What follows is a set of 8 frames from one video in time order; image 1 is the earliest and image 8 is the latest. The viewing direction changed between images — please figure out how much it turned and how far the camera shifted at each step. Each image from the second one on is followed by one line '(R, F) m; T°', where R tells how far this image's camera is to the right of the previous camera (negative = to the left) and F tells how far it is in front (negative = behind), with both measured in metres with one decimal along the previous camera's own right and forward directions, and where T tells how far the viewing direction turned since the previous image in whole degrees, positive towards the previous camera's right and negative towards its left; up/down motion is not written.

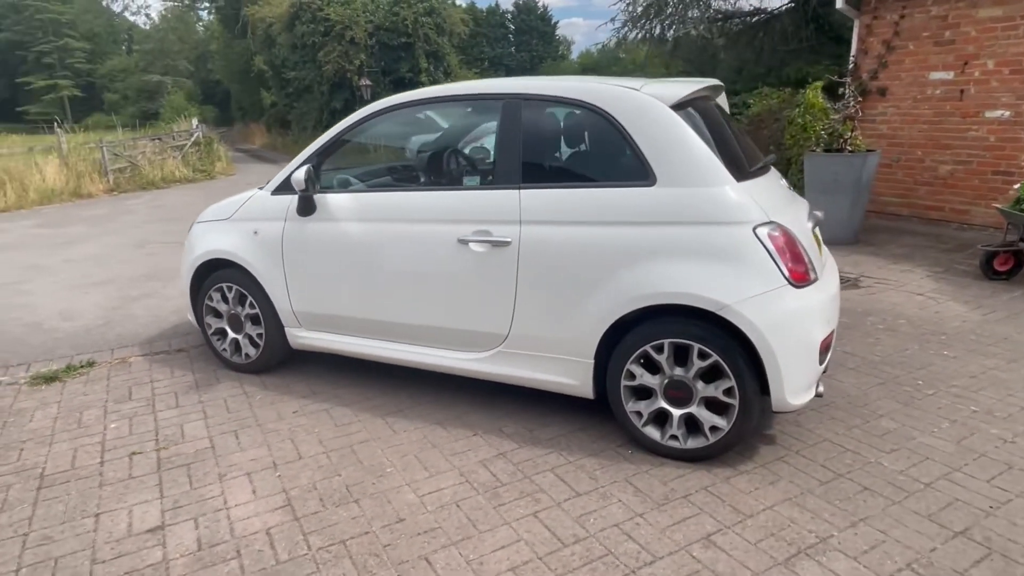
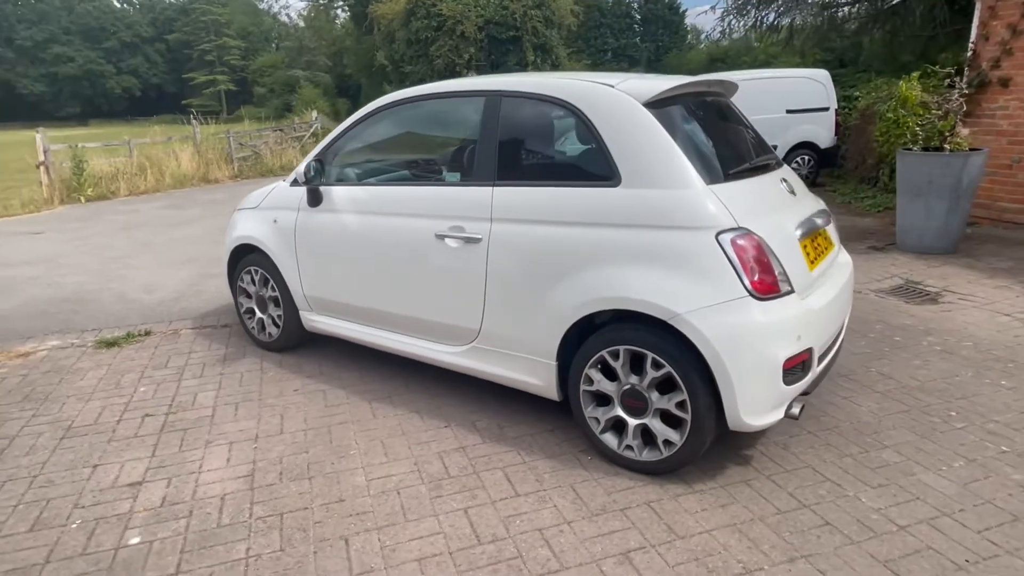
(+0.8, +0.1) m; -10°
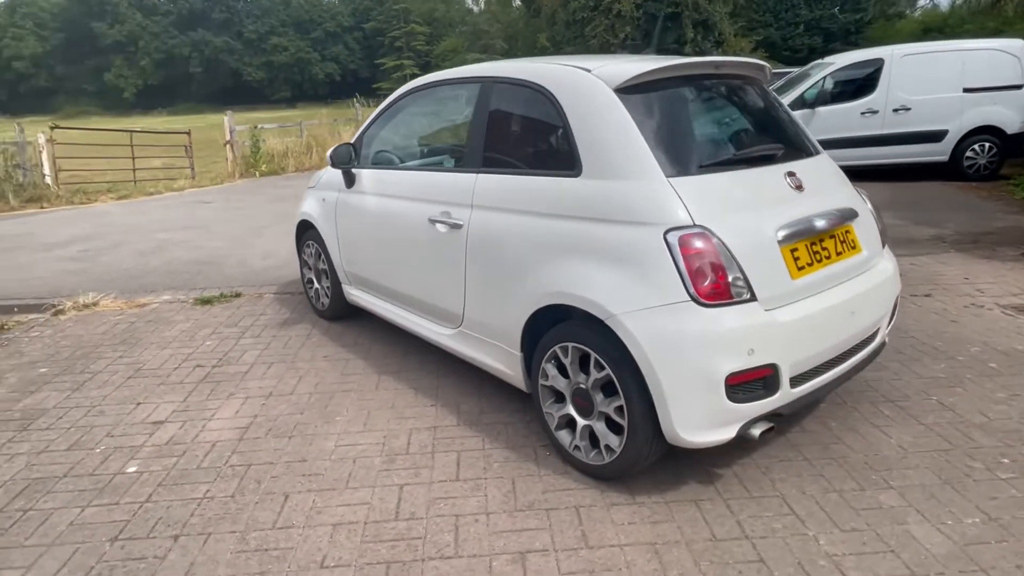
(+1.1, +0.1) m; -15°
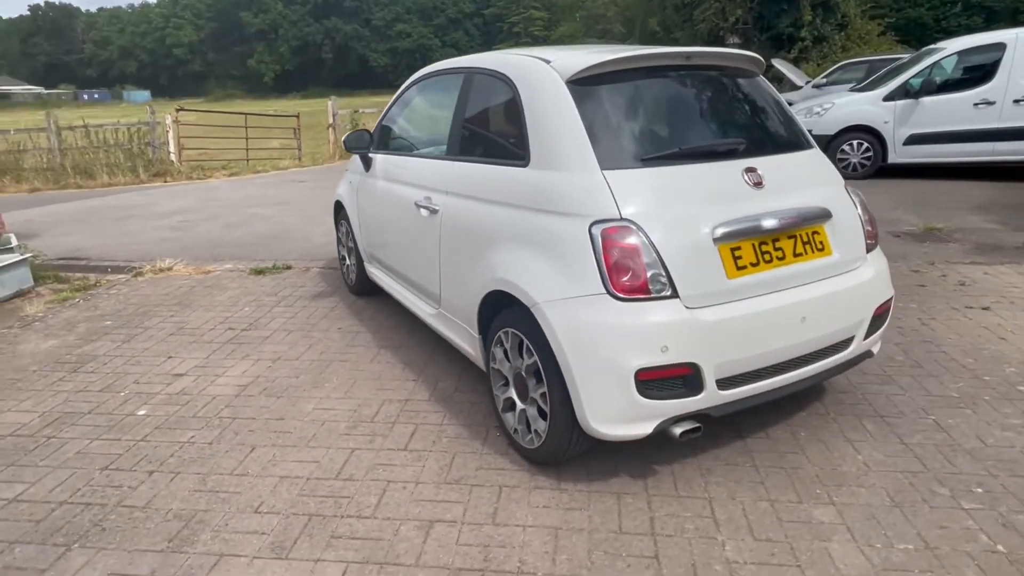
(+0.8, 0.0) m; -10°
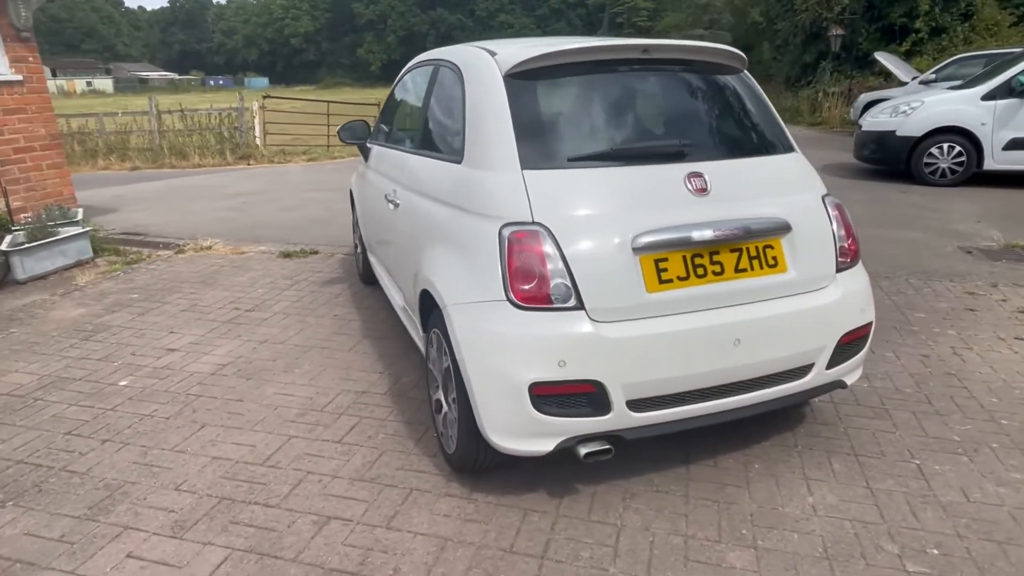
(+0.8, +0.2) m; -8°
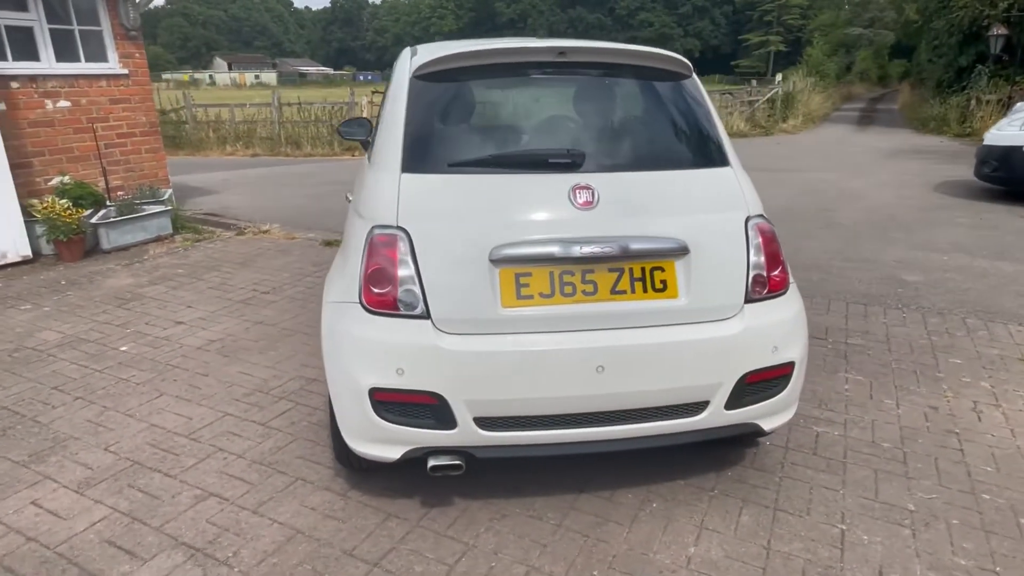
(+1.1, +0.2) m; -11°
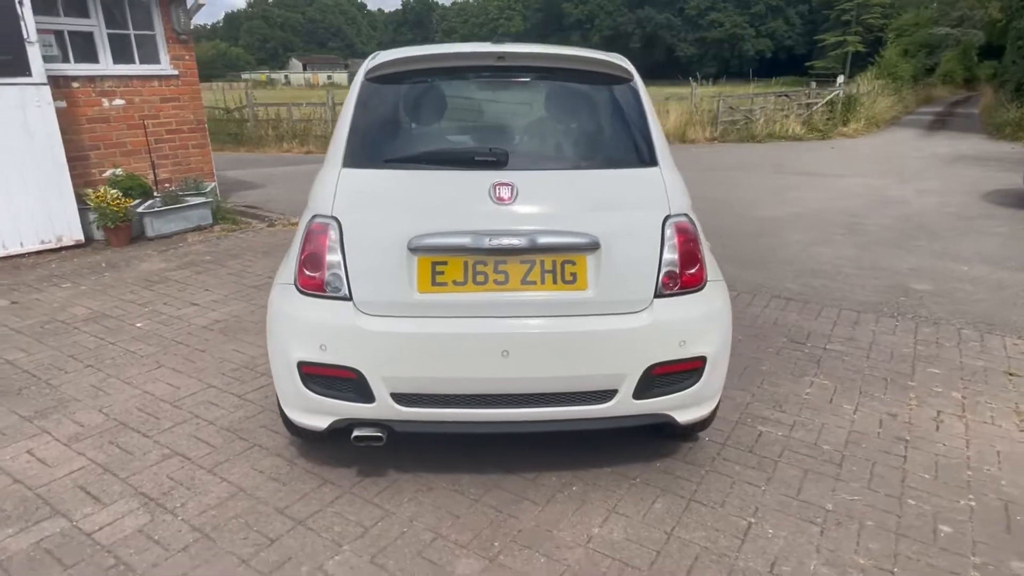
(+0.6, -0.2) m; -5°
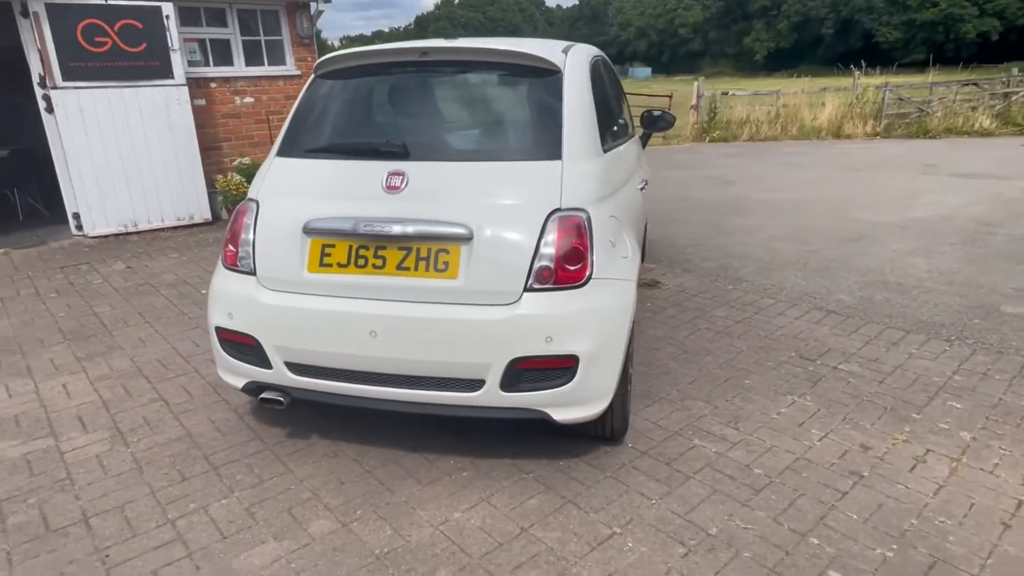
(+1.3, +0.1) m; -15°
